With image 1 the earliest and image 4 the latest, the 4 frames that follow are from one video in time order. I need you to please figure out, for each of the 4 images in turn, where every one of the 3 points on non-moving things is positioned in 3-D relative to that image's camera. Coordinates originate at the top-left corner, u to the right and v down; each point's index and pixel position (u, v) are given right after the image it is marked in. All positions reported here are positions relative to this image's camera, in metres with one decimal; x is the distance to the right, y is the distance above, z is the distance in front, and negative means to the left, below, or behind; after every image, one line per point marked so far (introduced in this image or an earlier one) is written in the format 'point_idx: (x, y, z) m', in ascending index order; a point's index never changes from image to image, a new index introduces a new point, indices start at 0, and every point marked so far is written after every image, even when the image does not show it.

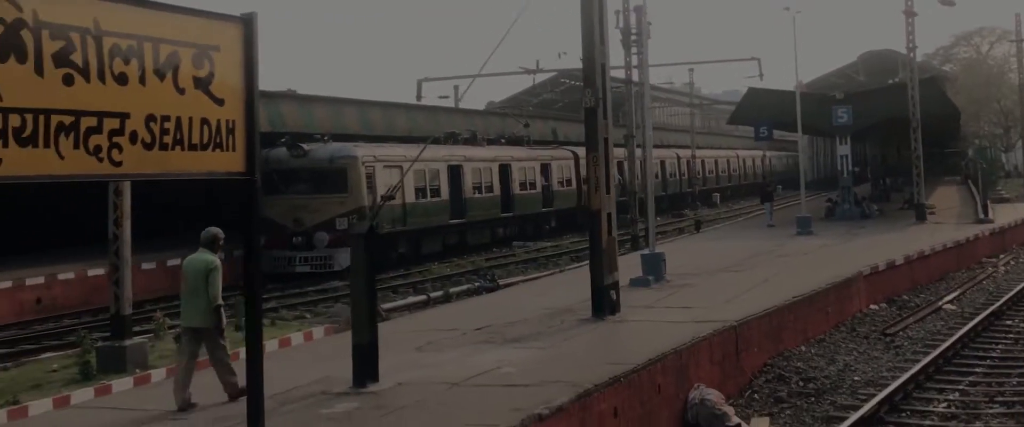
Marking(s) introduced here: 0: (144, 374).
0: (-4.6, -1.9, +11.5) m
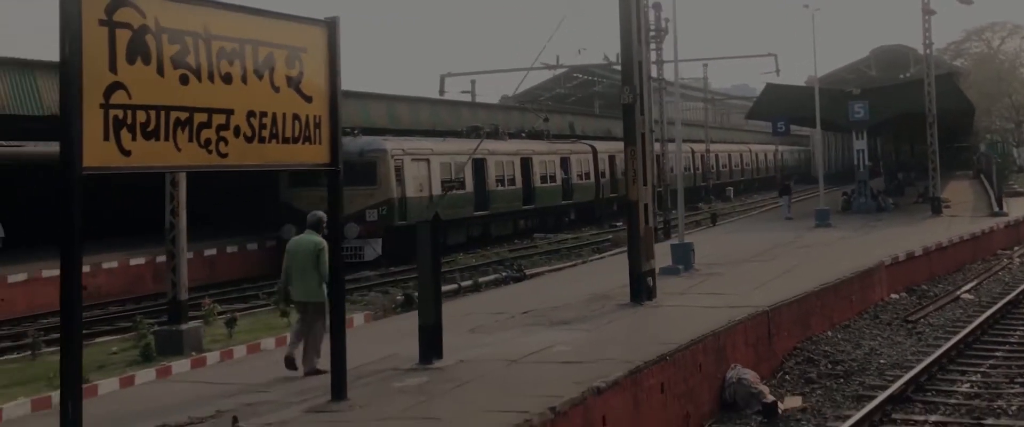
0: (-4.2, -1.8, +12.1) m
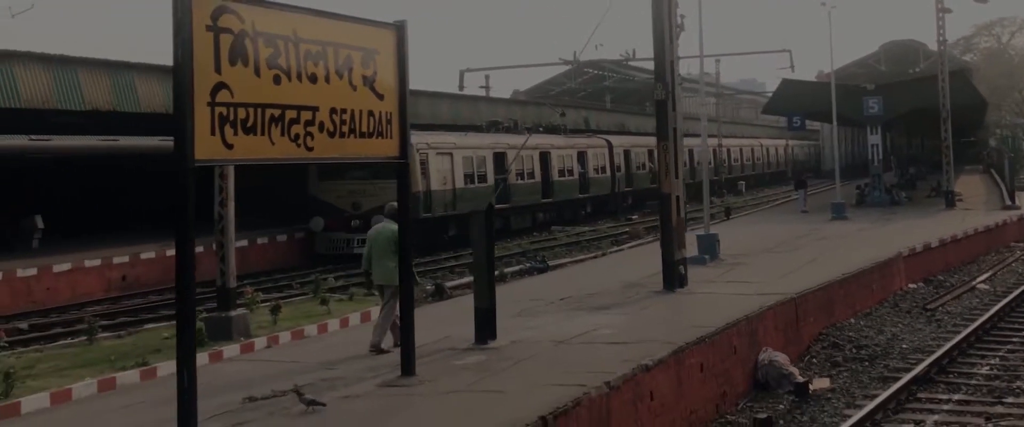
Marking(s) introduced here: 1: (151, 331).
0: (-3.7, -1.7, +12.7) m
1: (-5.0, -1.6, +13.9) m
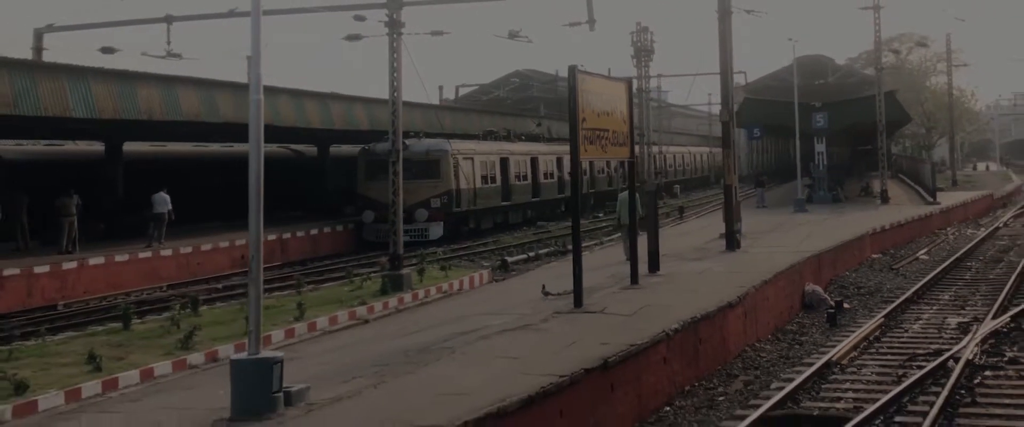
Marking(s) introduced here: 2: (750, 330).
0: (-1.9, -1.4, +17.5) m
1: (-3.3, -1.4, +18.6) m
2: (+2.8, -1.4, +11.8) m
